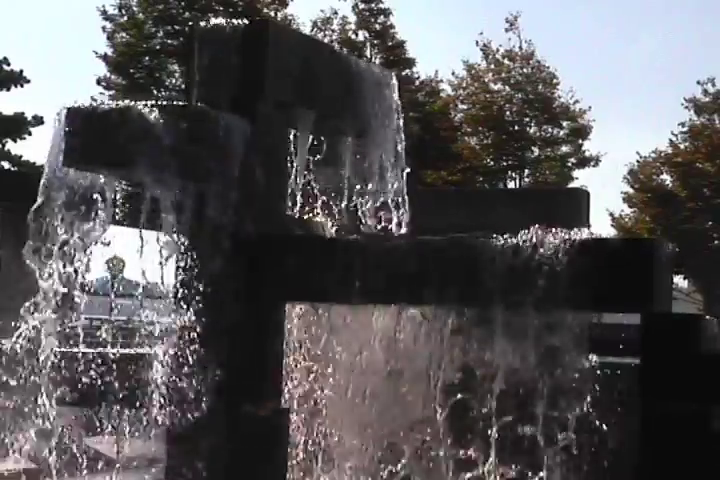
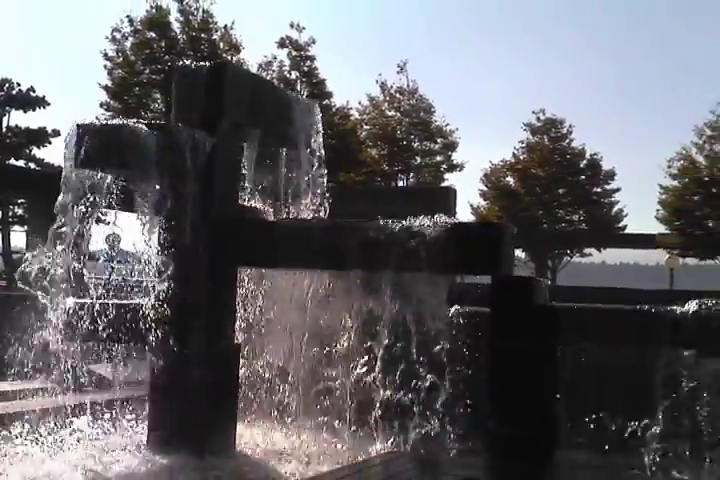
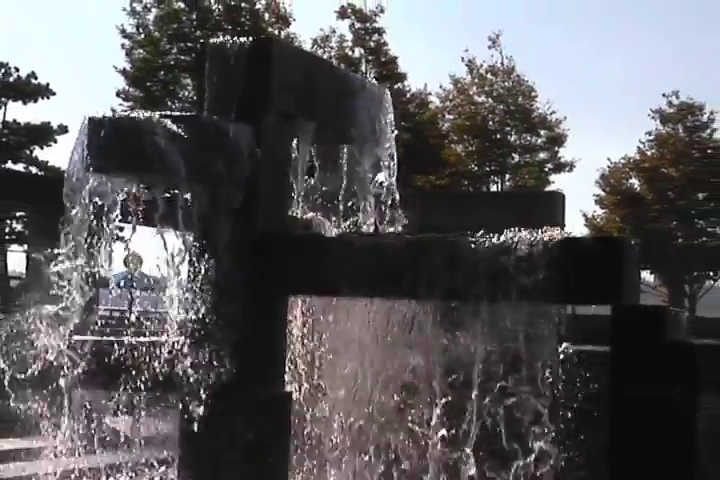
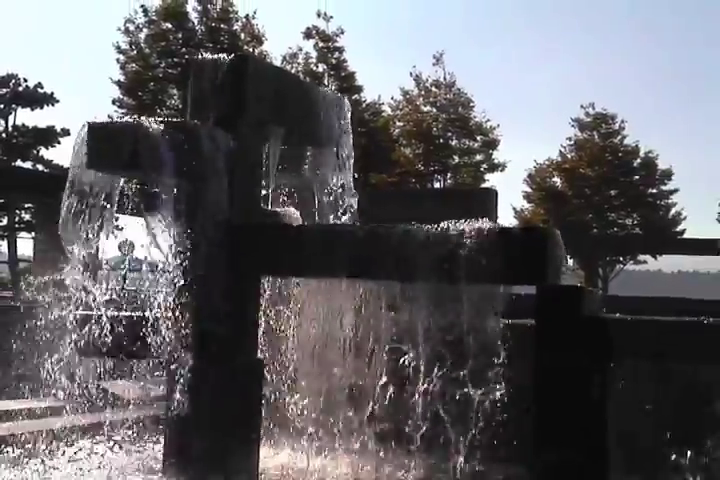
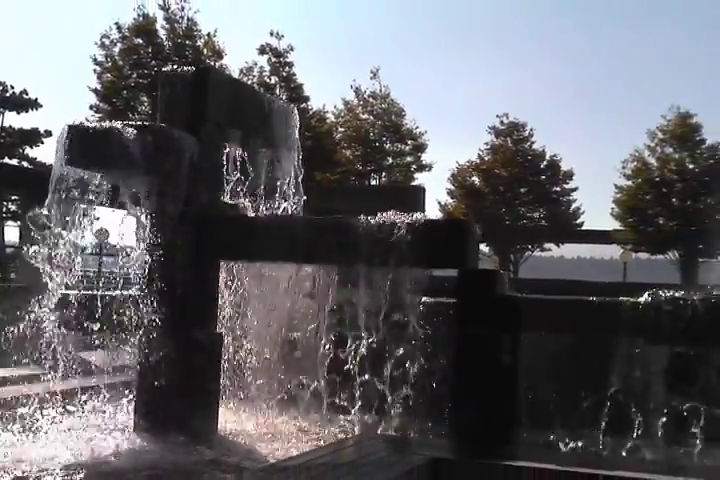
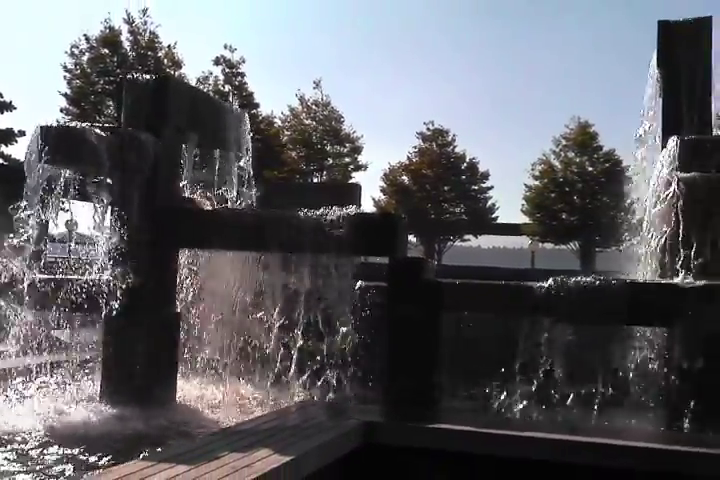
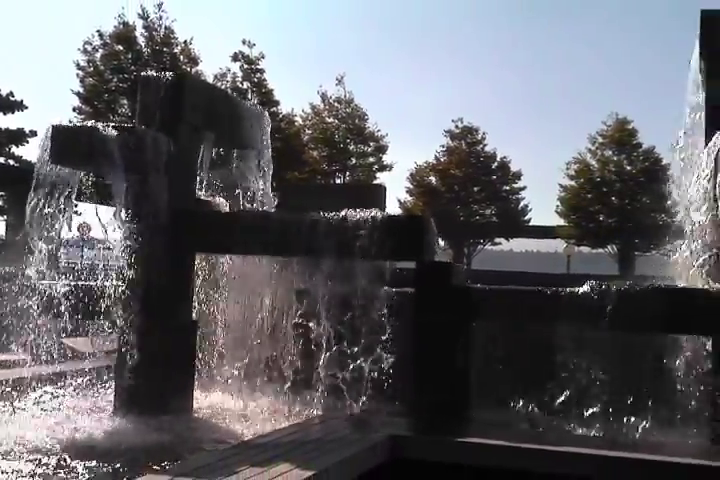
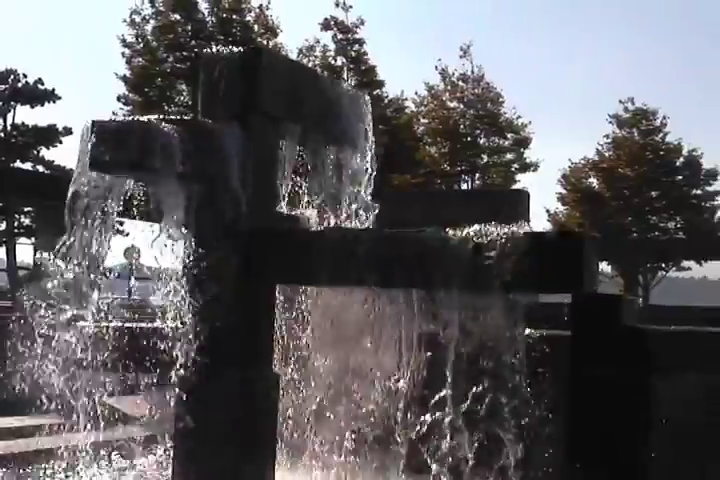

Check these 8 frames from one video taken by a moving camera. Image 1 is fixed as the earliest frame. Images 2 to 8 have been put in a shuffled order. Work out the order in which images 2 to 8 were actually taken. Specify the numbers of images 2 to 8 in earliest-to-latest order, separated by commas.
3, 8, 4, 2, 5, 7, 6
